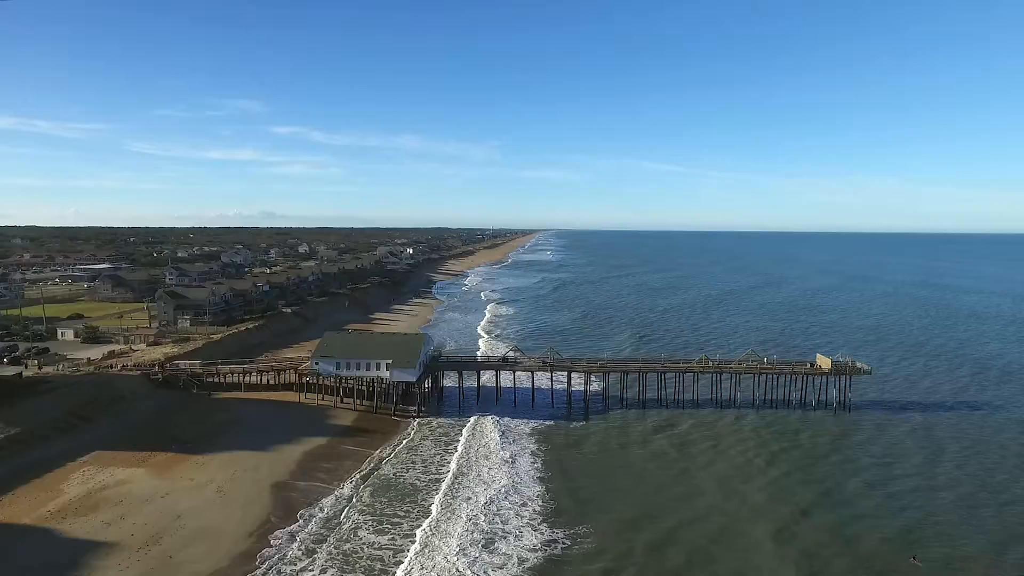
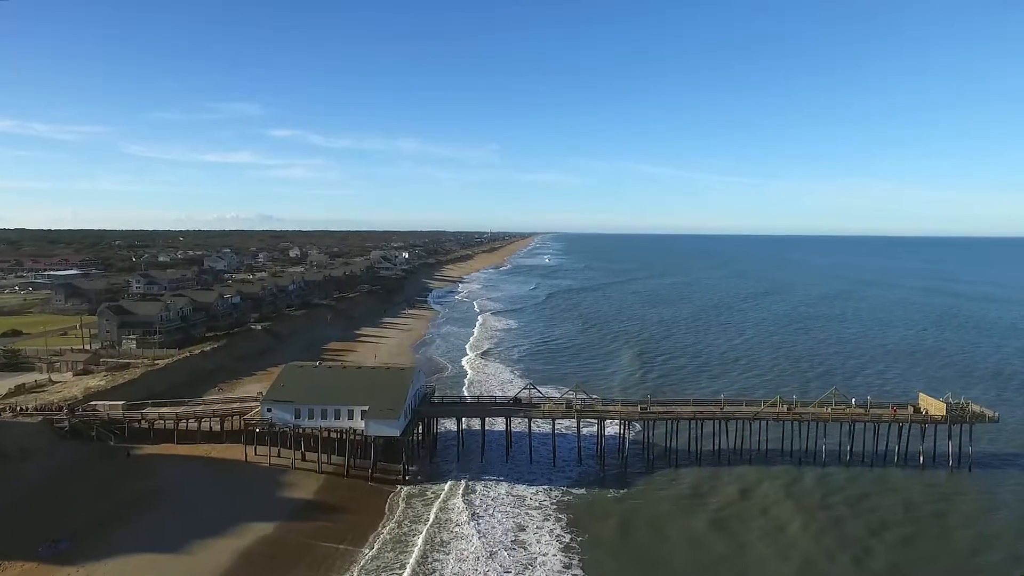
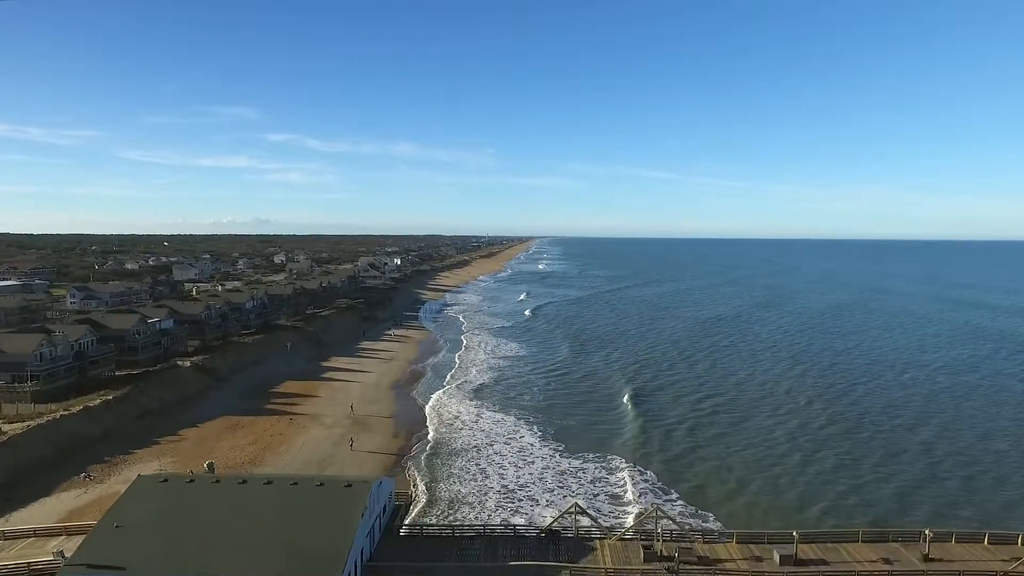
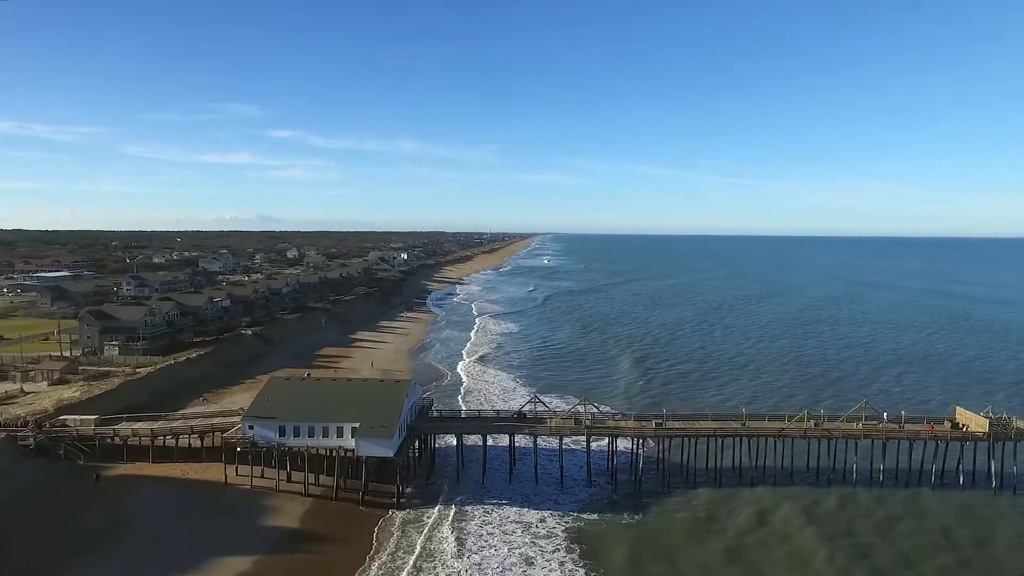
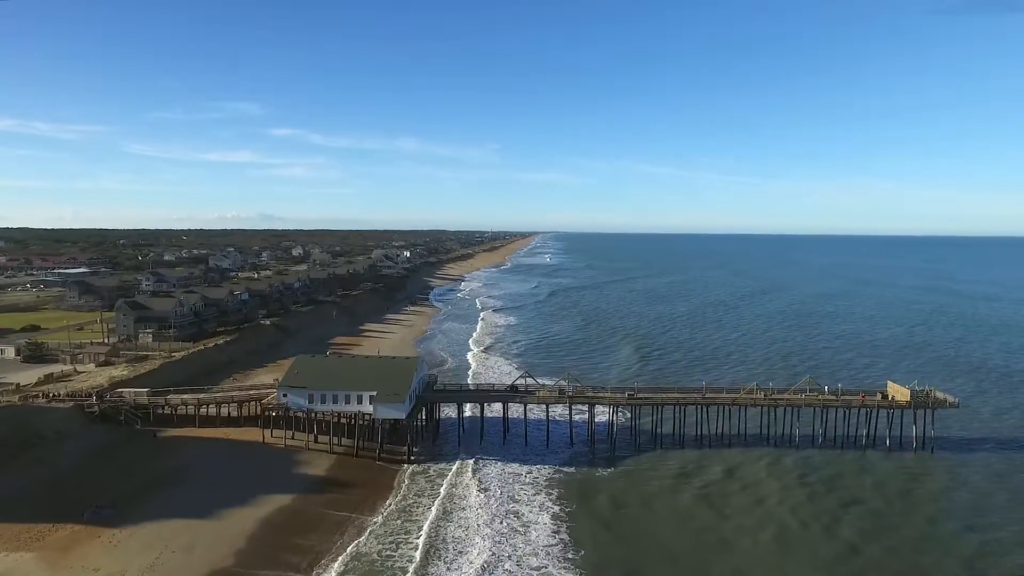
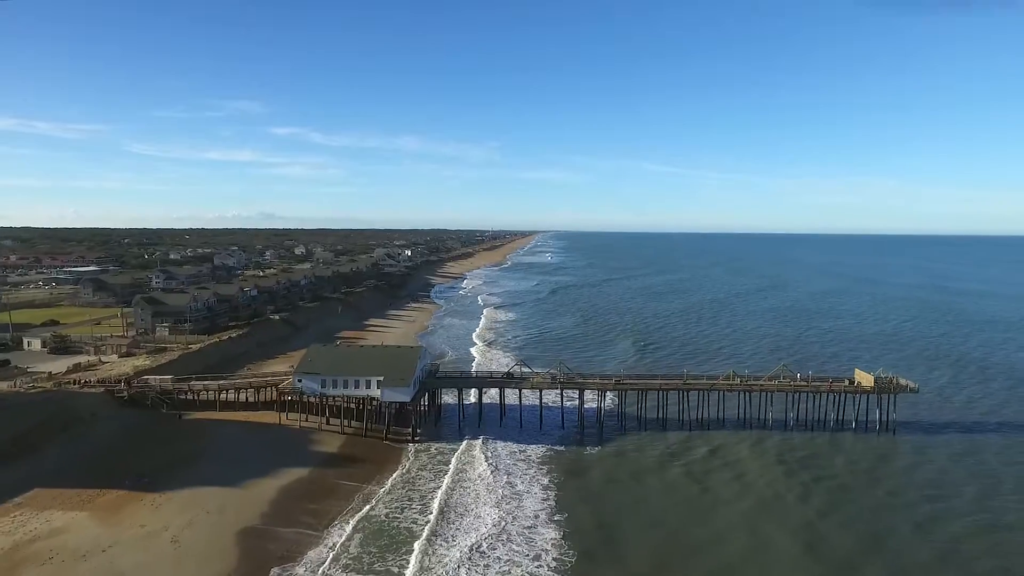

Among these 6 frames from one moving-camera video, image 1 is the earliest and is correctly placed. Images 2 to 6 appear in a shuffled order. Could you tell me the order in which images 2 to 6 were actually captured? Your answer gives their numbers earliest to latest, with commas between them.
6, 5, 2, 4, 3
